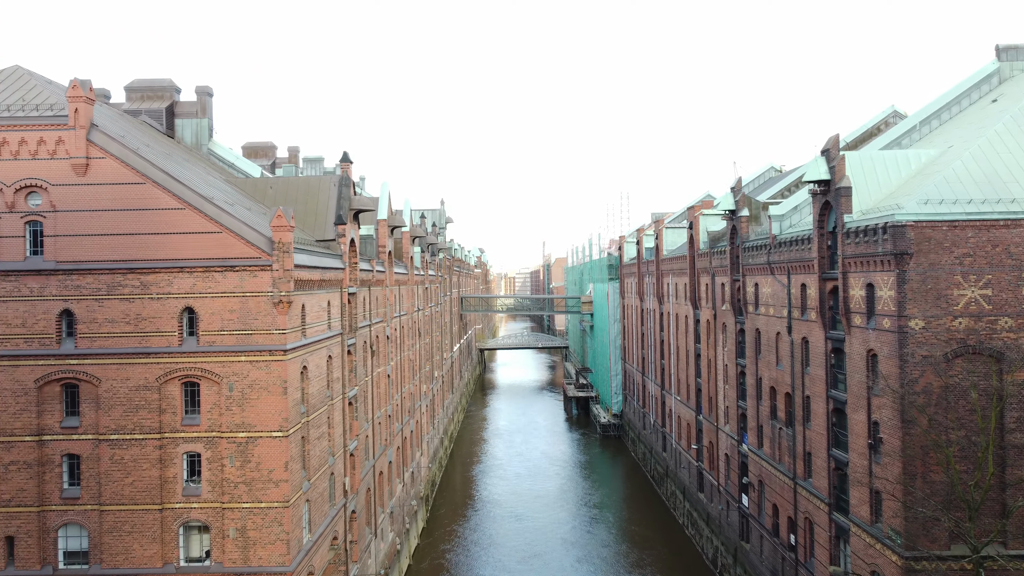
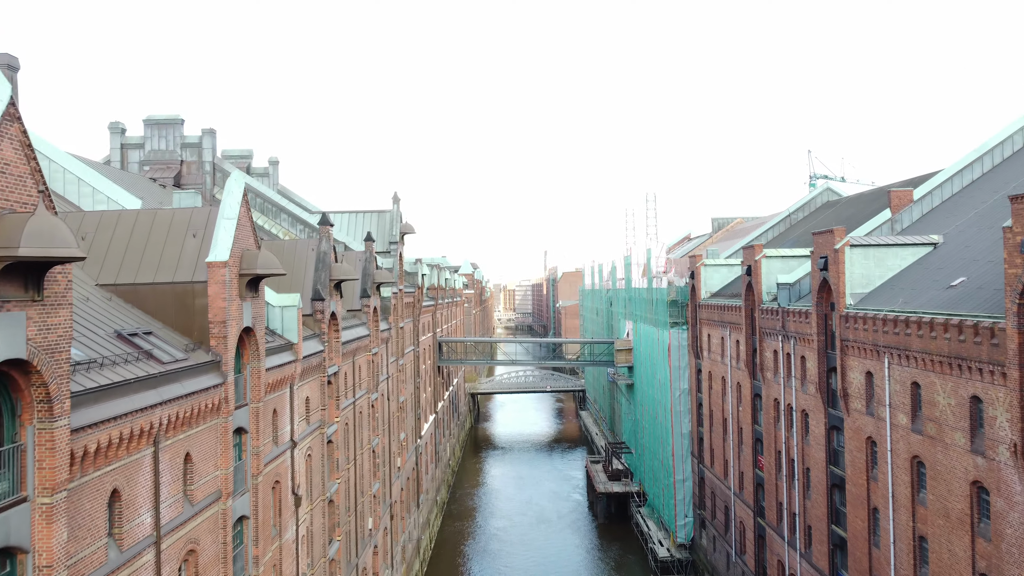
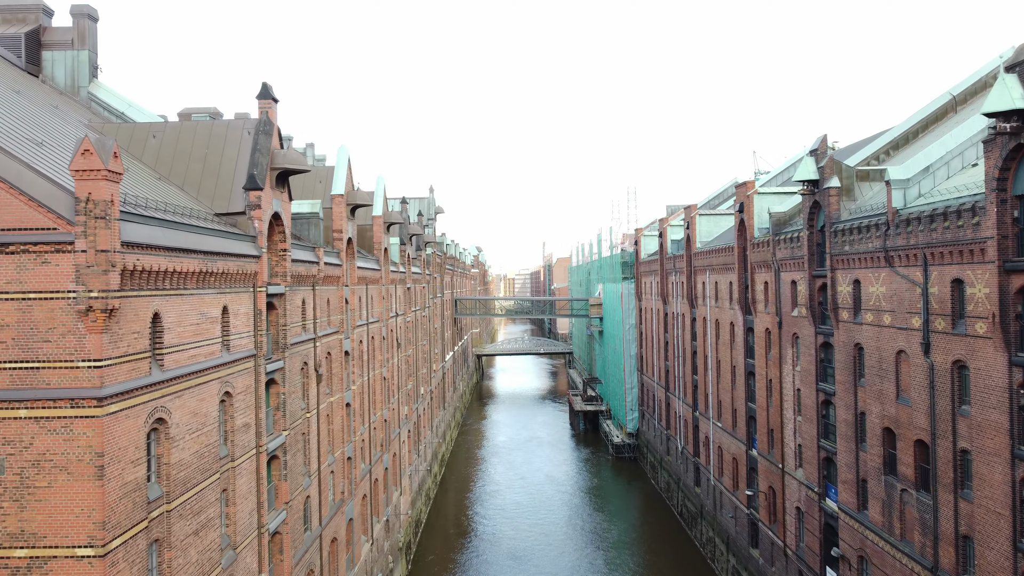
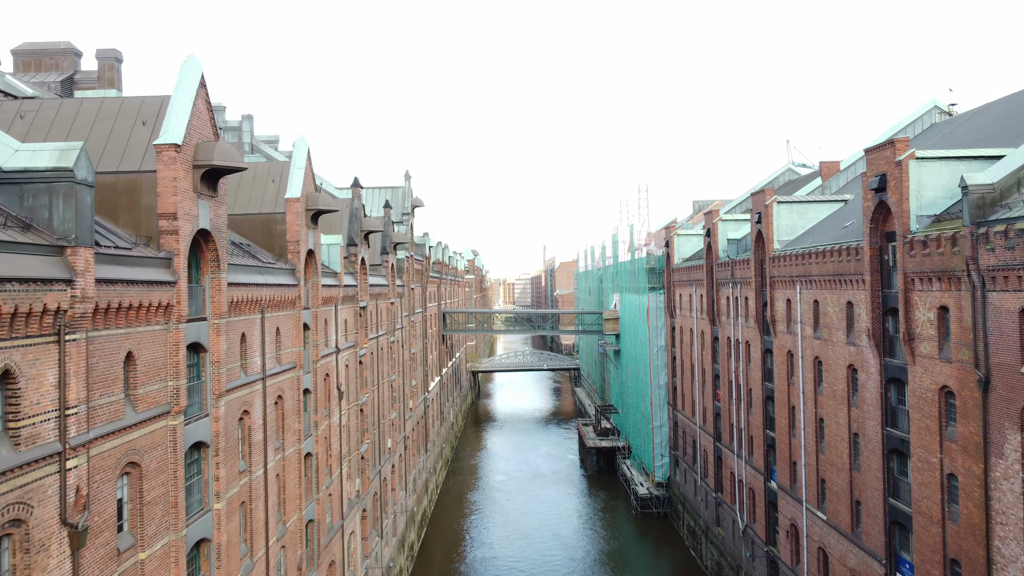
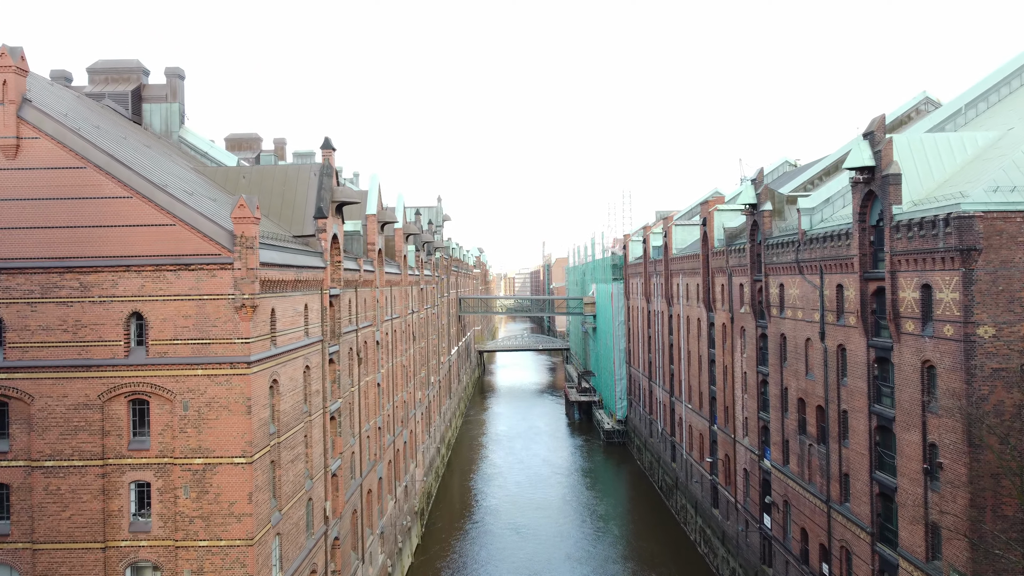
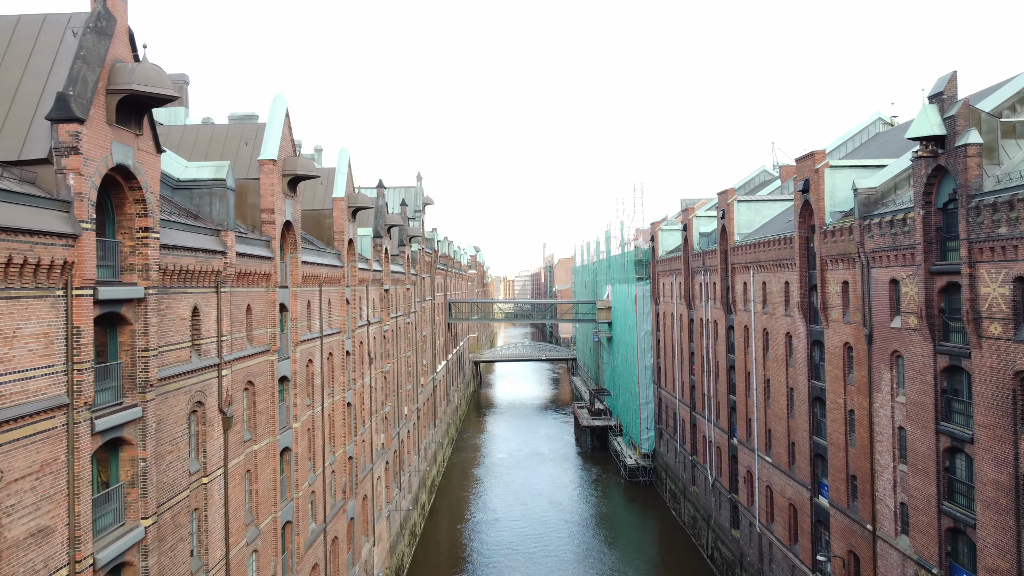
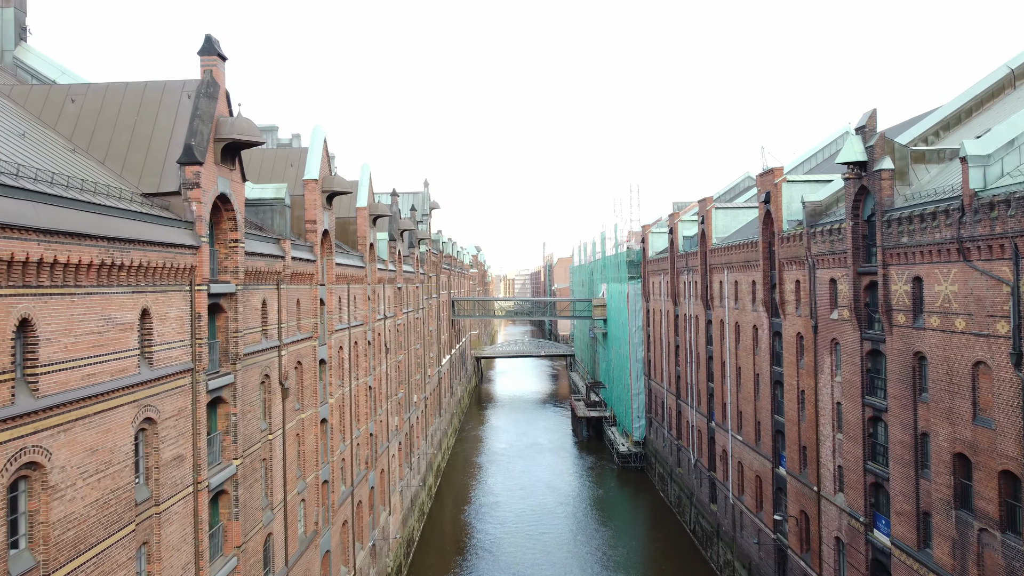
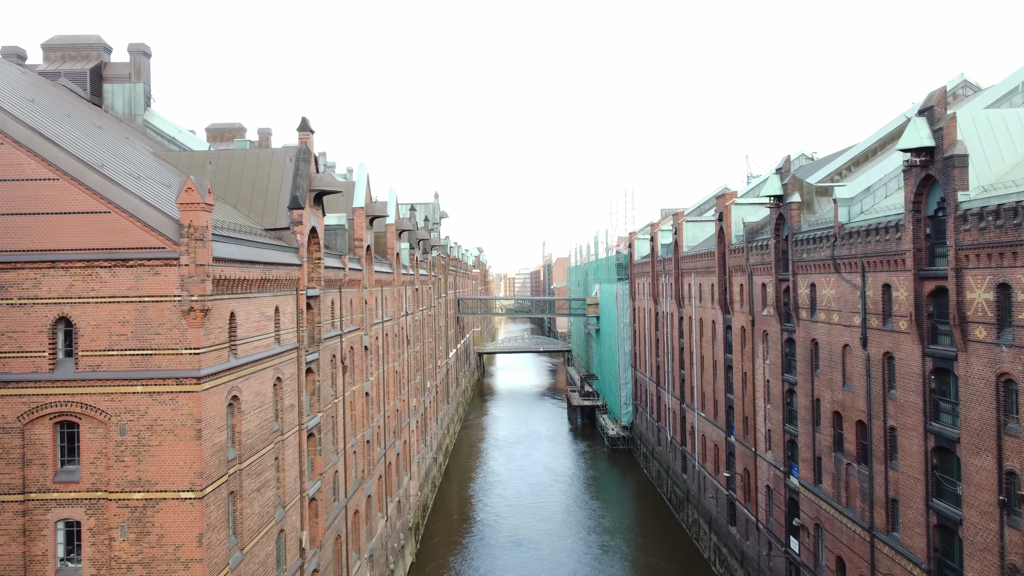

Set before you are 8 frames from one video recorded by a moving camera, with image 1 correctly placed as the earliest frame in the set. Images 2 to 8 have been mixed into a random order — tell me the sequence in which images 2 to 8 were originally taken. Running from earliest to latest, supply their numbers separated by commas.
5, 8, 3, 7, 6, 4, 2
